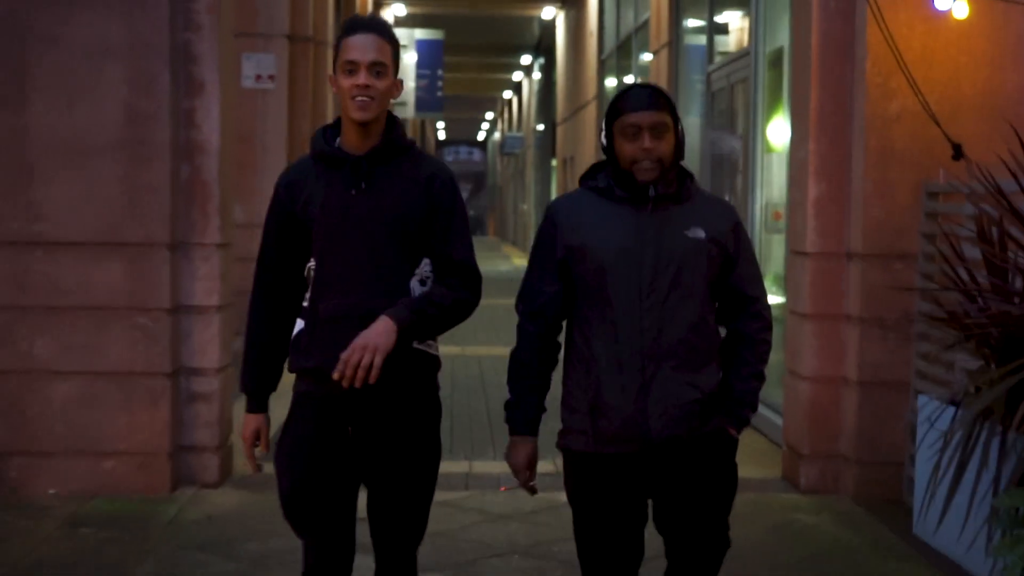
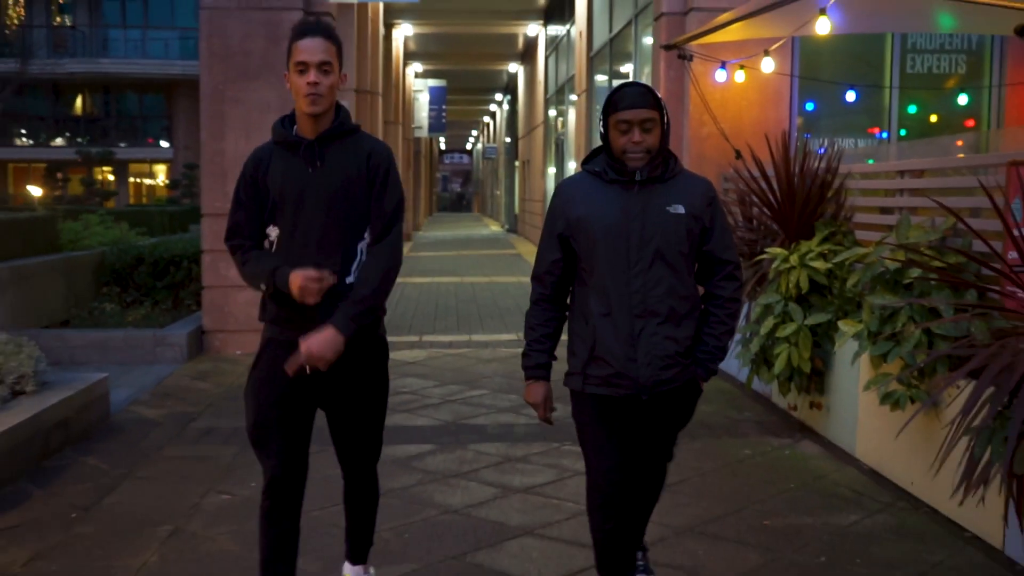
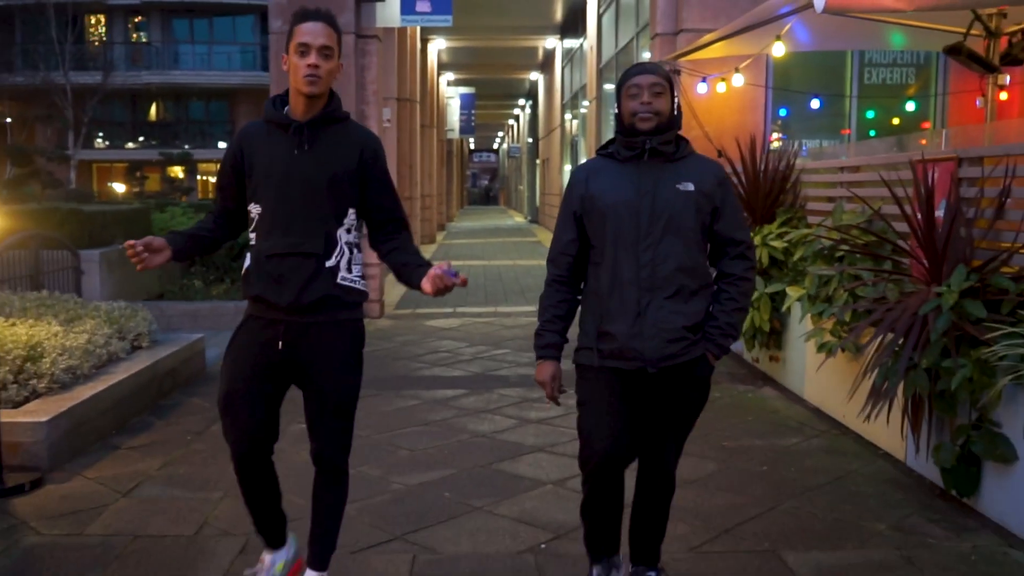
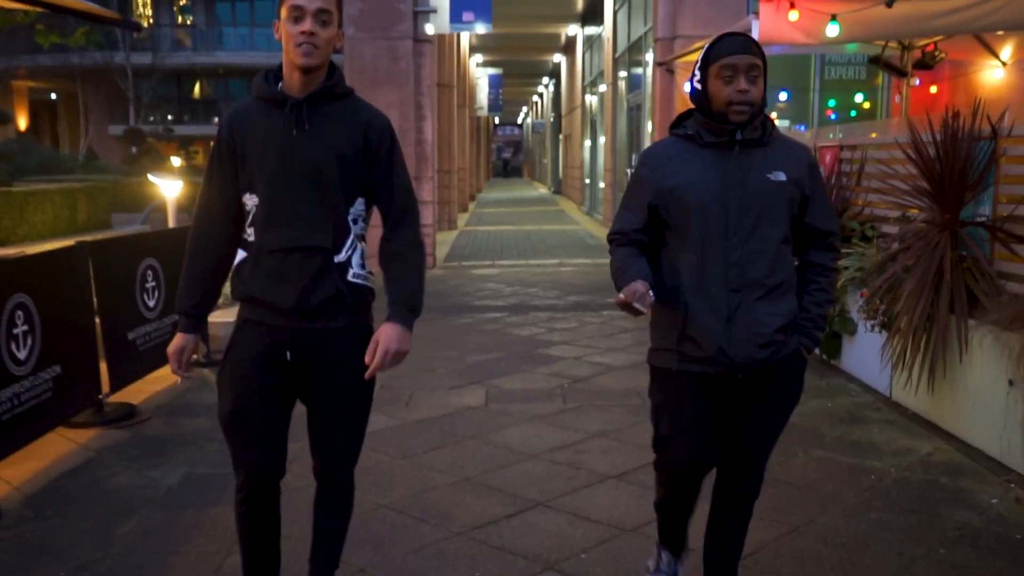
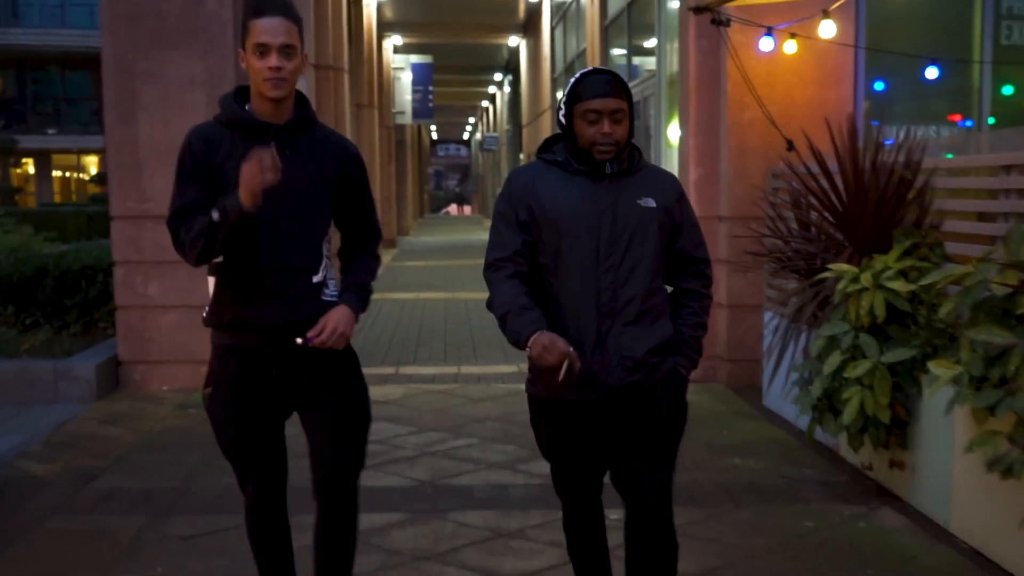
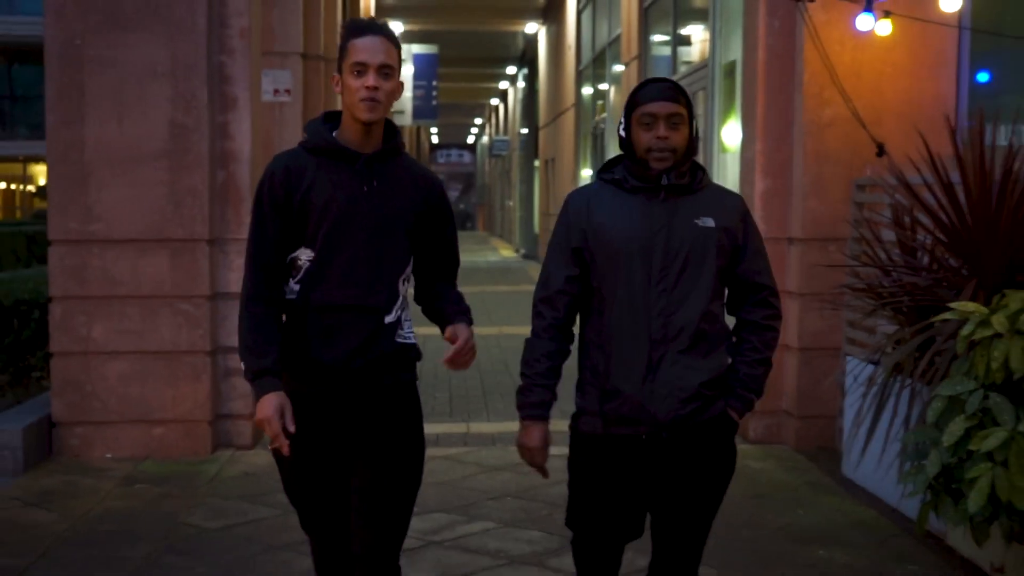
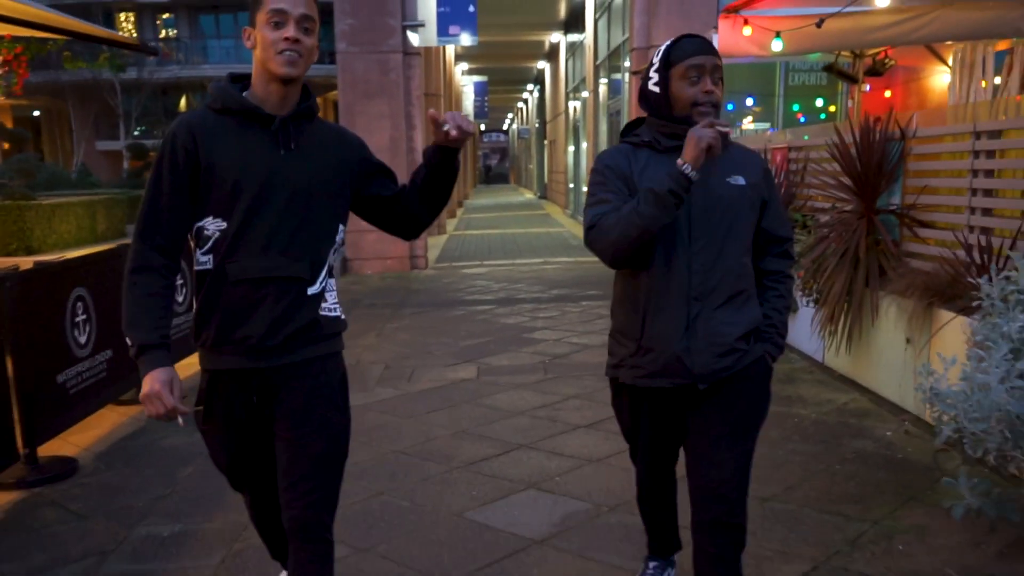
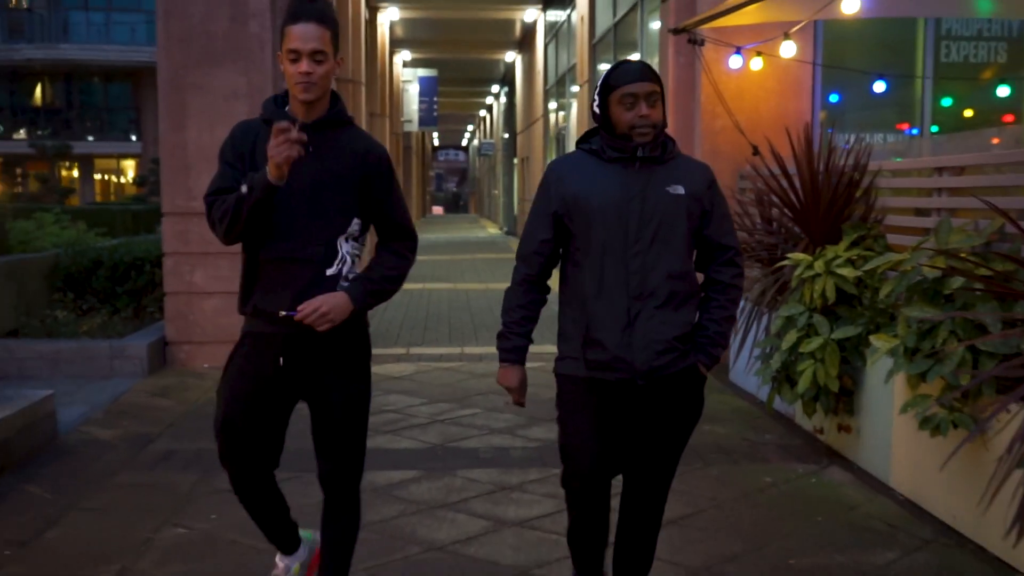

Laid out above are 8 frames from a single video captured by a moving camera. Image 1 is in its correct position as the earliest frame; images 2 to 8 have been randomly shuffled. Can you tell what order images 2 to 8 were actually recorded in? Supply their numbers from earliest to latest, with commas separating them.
6, 5, 8, 2, 3, 4, 7
